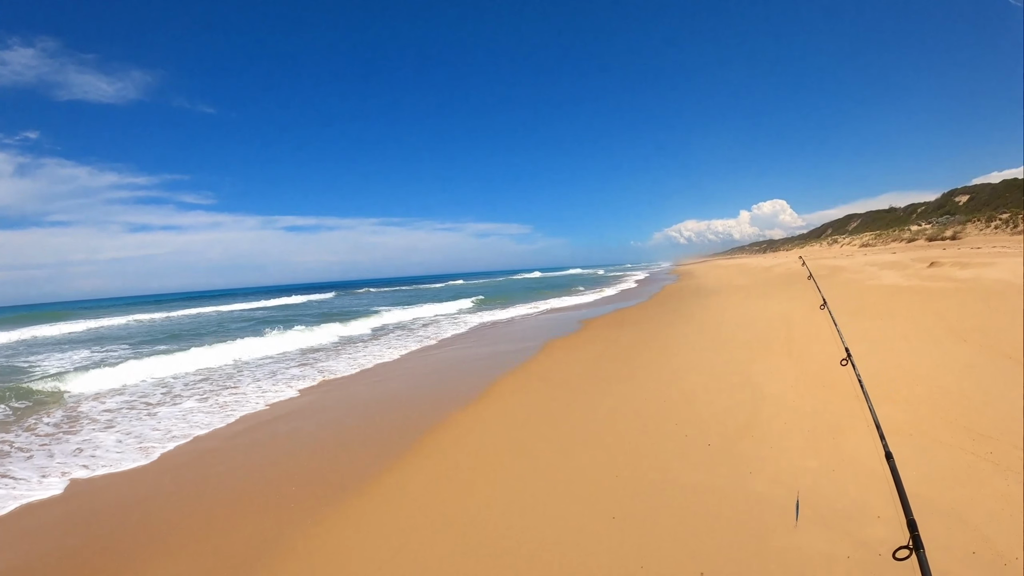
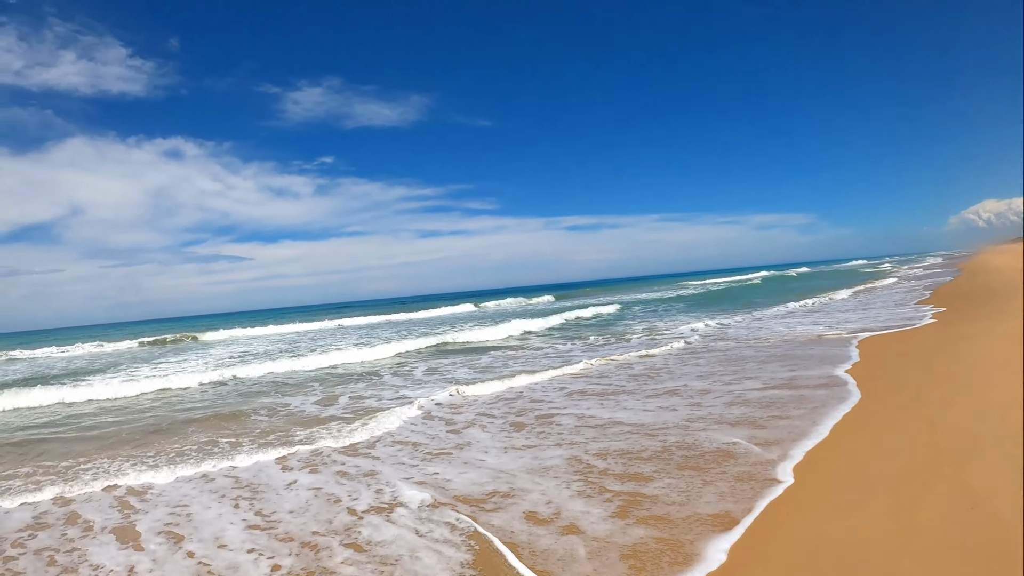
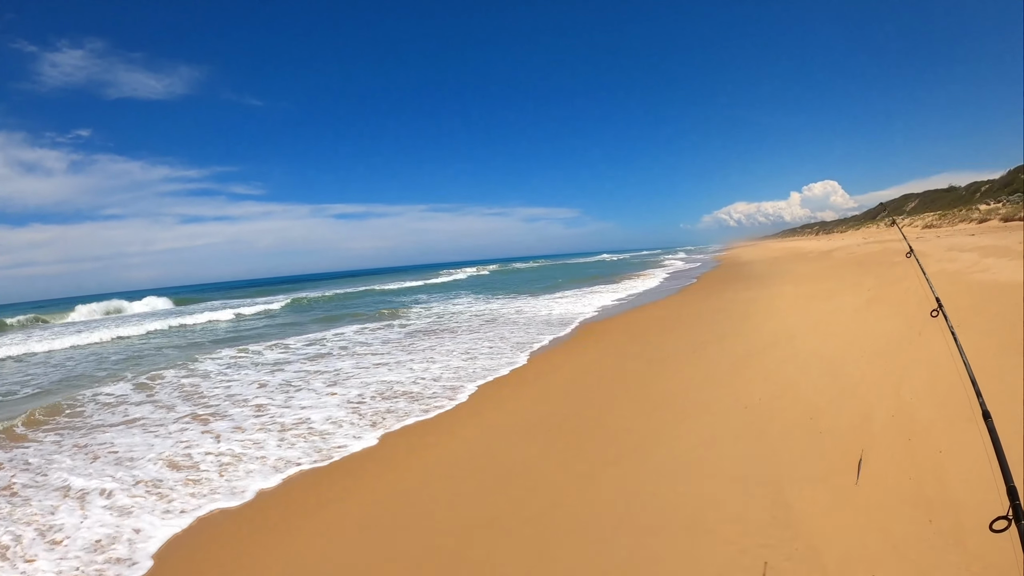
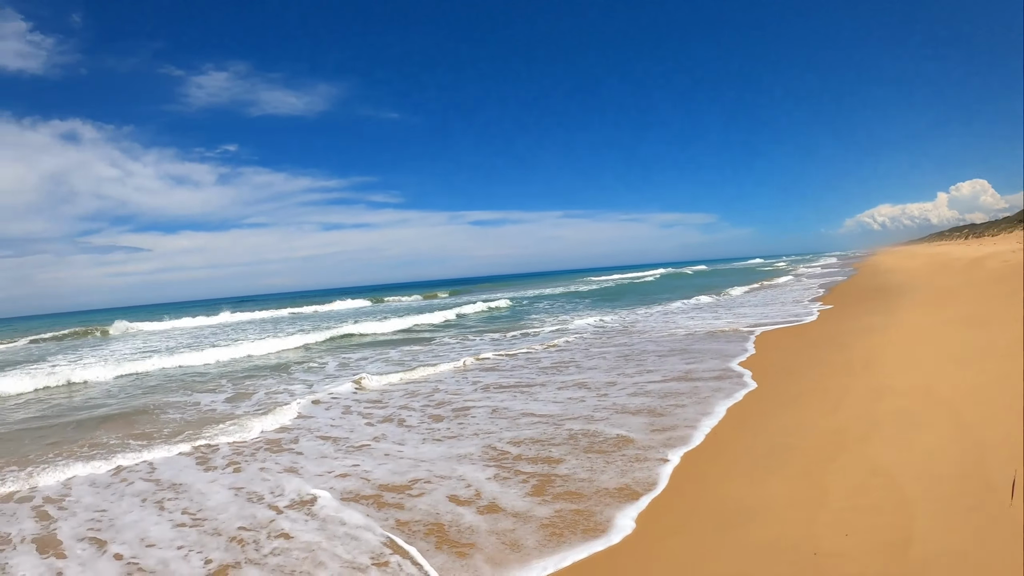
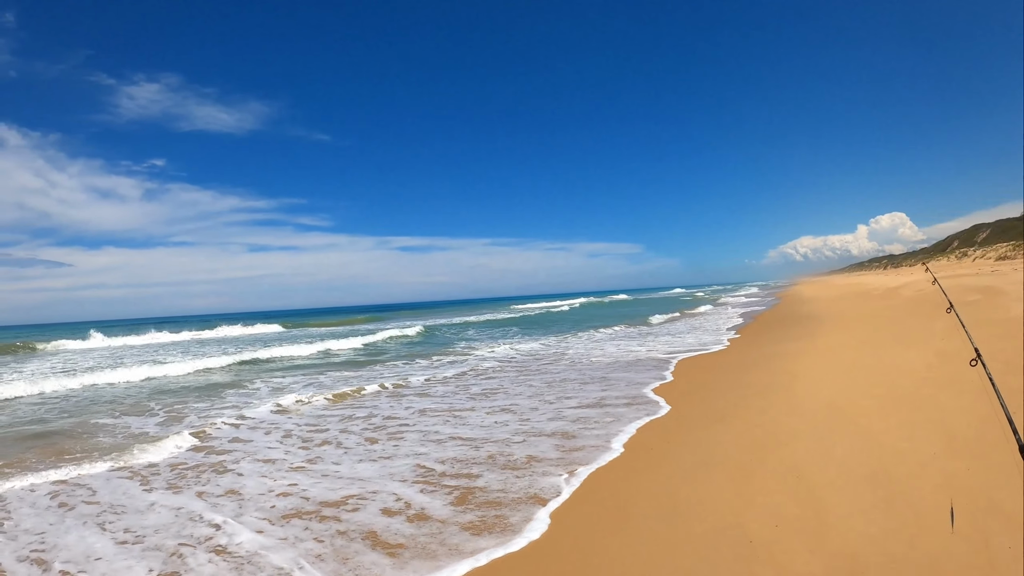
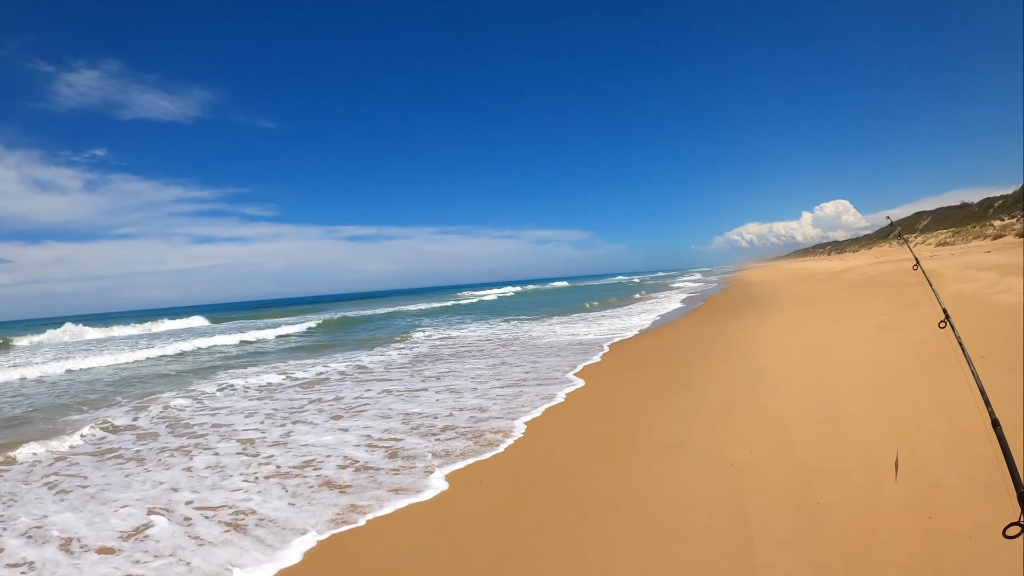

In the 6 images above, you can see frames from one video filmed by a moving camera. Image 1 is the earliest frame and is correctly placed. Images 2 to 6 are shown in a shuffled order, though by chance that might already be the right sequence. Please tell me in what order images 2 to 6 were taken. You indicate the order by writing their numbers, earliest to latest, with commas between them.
3, 6, 5, 4, 2
